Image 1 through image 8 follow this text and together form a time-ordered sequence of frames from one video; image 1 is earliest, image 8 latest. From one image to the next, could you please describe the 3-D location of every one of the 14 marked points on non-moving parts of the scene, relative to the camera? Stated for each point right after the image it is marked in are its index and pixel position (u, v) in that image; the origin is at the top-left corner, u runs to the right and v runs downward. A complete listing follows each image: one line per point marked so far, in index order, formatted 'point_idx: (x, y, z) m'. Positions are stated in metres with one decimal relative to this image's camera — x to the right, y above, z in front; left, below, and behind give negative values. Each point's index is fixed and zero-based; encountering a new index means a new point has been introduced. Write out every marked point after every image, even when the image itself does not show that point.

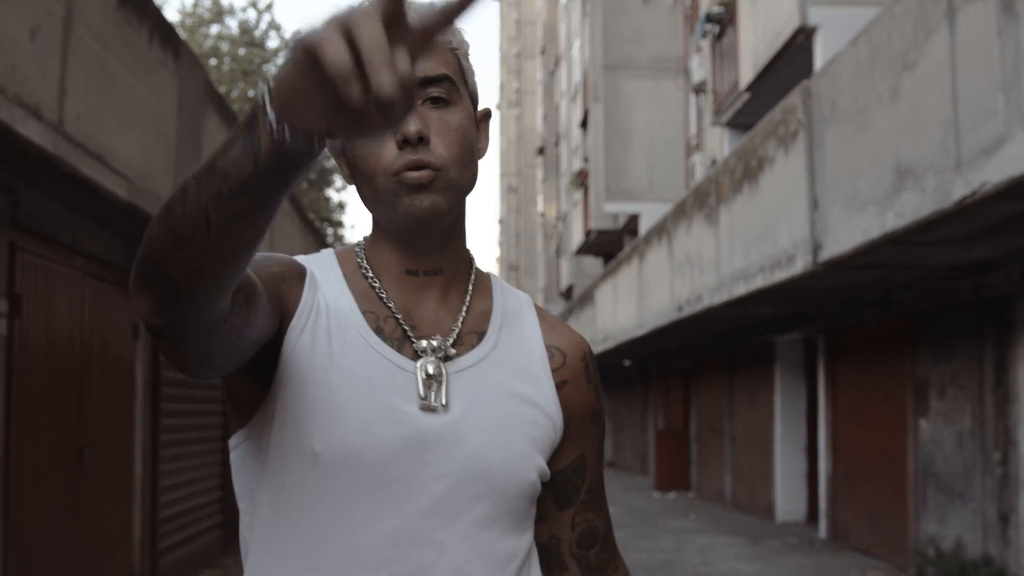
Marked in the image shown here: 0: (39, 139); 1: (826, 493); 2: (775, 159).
0: (-2.3, +0.7, +5.6) m
1: (+3.7, -2.4, +13.8) m
2: (+2.3, +1.1, +10.2) m
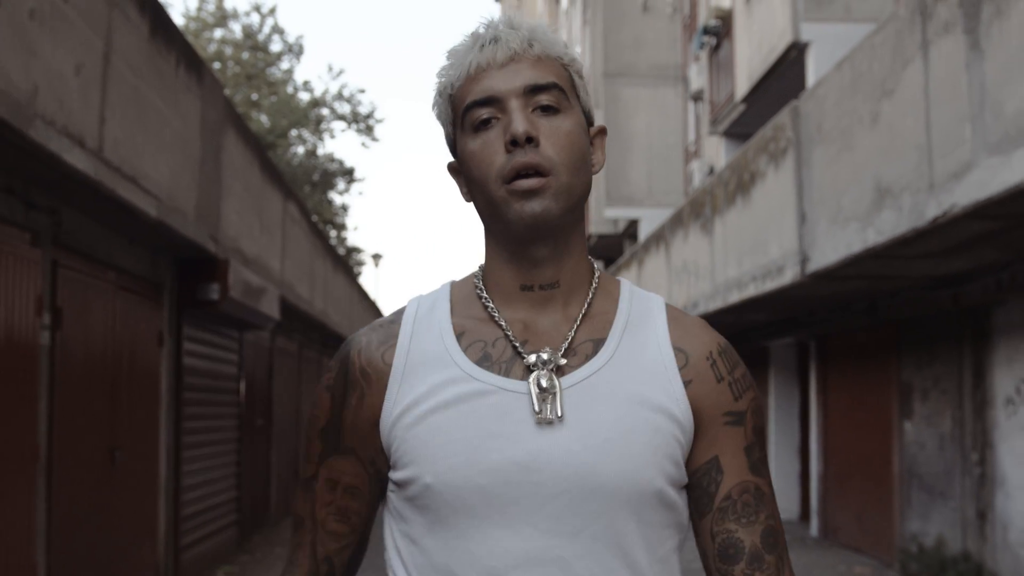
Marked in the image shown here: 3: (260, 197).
0: (-2.3, +0.7, +6.1) m
1: (+3.8, -2.5, +14.3) m
2: (+2.4, +1.1, +10.8) m
3: (-2.5, +0.9, +11.8) m
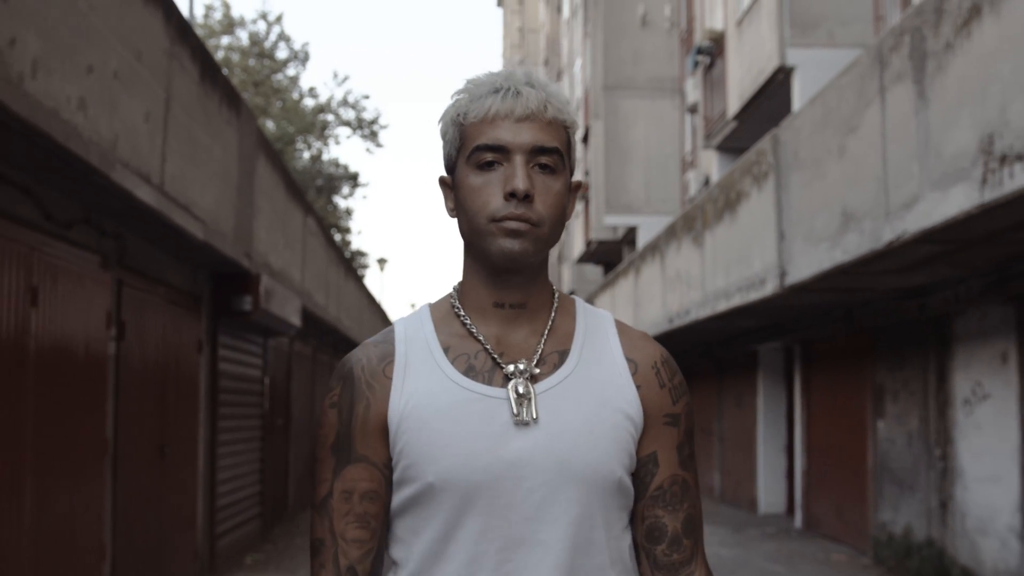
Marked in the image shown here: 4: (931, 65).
0: (-2.2, +0.6, +7.1) m
1: (+3.8, -2.6, +15.3) m
2: (+2.4, +0.9, +11.7) m
3: (-2.5, +0.8, +12.7) m
4: (+2.6, +1.4, +7.2) m
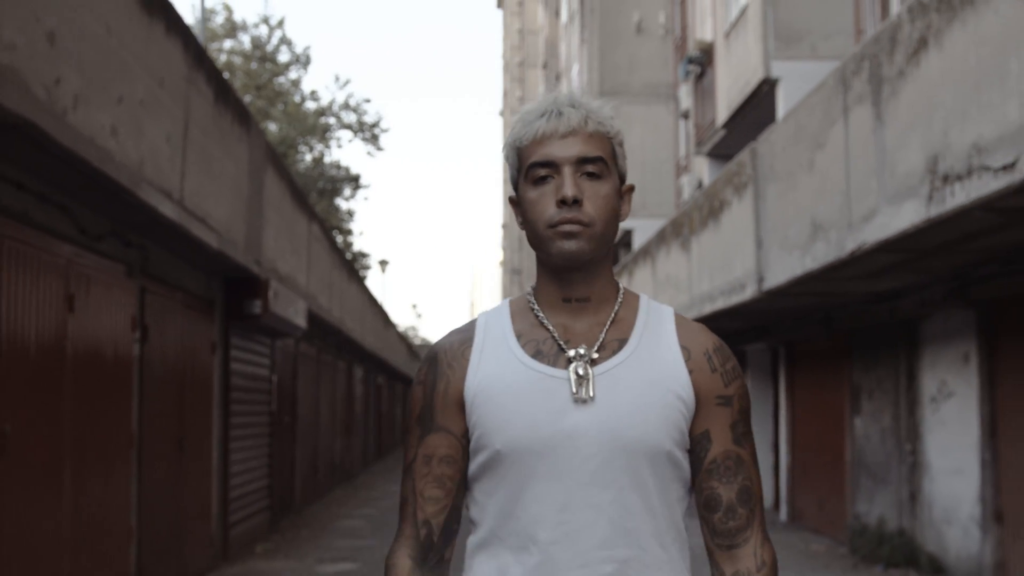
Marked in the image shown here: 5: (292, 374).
0: (-2.3, +0.5, +7.8) m
1: (+3.8, -2.7, +16.0) m
2: (+2.4, +0.9, +12.4) m
3: (-2.5, +0.8, +13.4) m
4: (+2.6, +1.4, +7.9) m
5: (-3.1, -1.2, +16.4) m
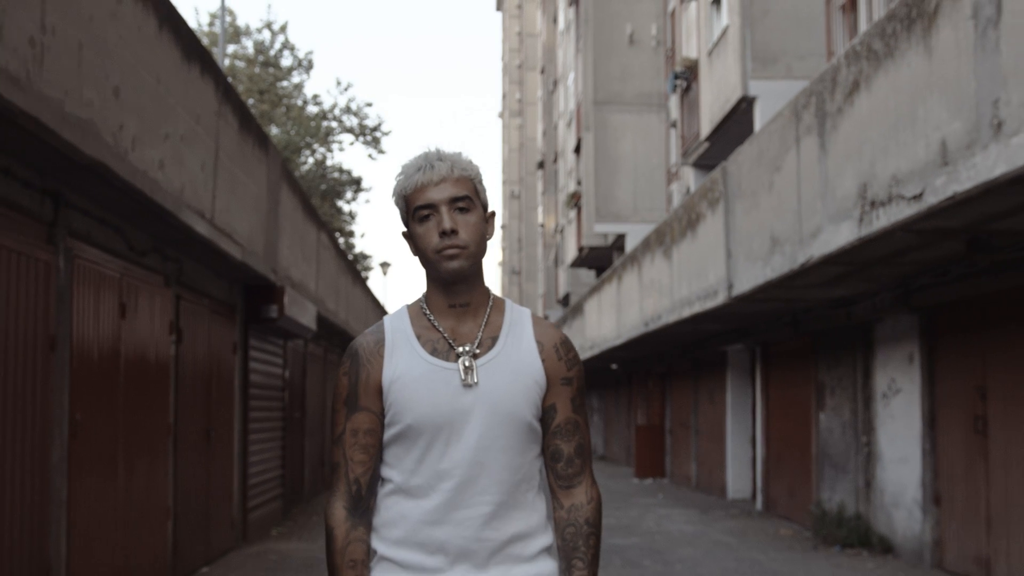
0: (-2.4, +0.4, +9.0) m
1: (+3.7, -2.7, +17.1) m
2: (+2.3, +0.8, +13.6) m
3: (-2.6, +0.7, +14.6) m
4: (+2.5, +1.3, +9.1) m
5: (-3.2, -1.3, +17.6) m
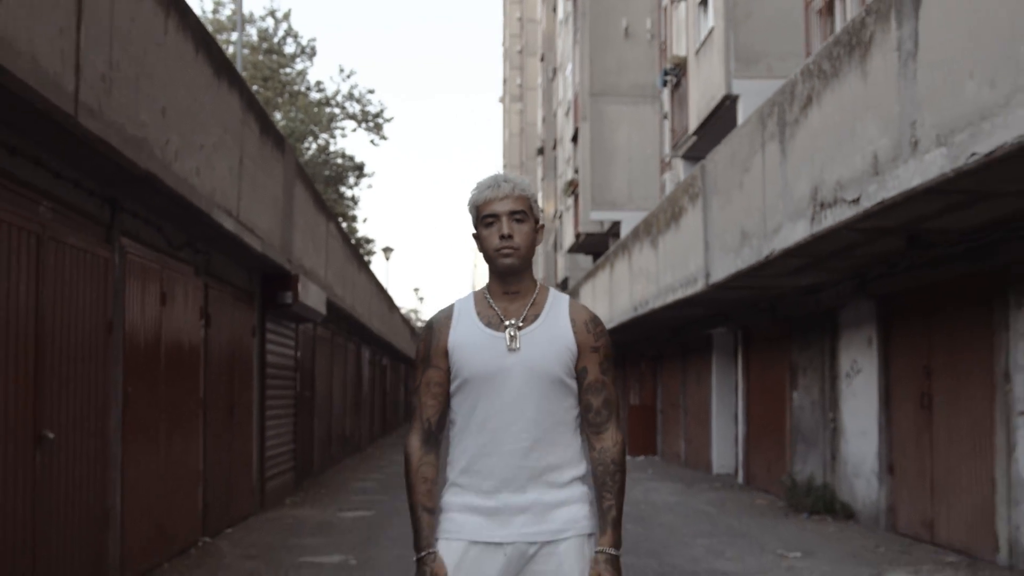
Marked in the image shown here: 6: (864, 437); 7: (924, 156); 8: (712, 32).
0: (-2.4, +0.5, +10.1) m
1: (+3.6, -2.5, +18.3) m
2: (+2.2, +1.0, +14.7) m
3: (-2.7, +0.9, +15.7) m
4: (+2.4, +1.4, +10.2) m
5: (-3.2, -1.1, +18.7) m
6: (+3.8, -1.6, +12.7) m
7: (+2.5, +0.8, +7.2) m
8: (+3.2, +4.1, +18.8) m
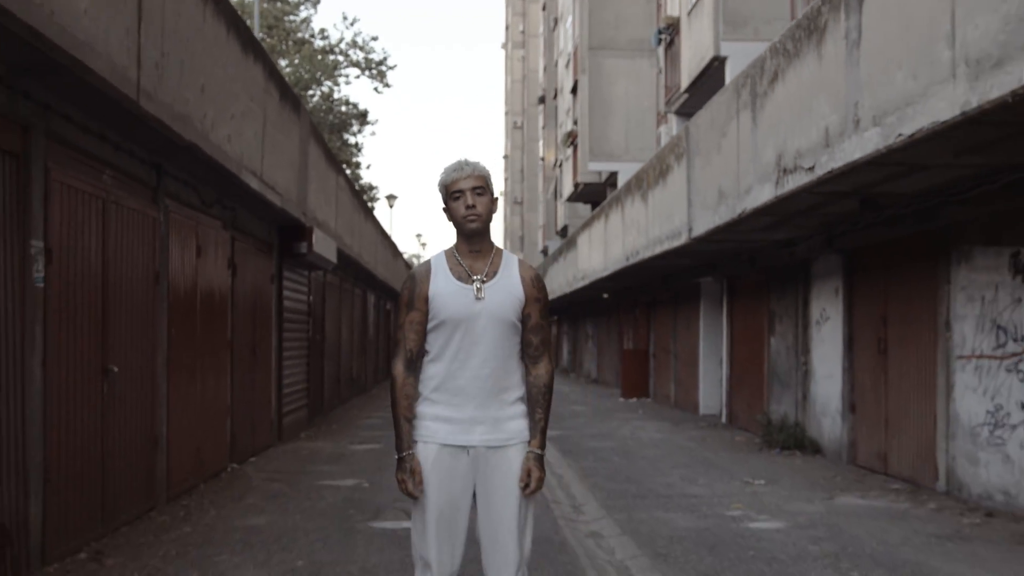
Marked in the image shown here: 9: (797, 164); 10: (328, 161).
0: (-2.5, +1.0, +11.2) m
1: (+3.6, -1.7, +19.5) m
2: (+2.2, +1.6, +15.8) m
3: (-2.7, +1.6, +16.8) m
4: (+2.4, +1.8, +11.3) m
5: (-3.3, -0.2, +19.9) m
6: (+3.8, -1.1, +13.9) m
7: (+2.5, +1.1, +8.3) m
8: (+3.2, +5.0, +19.8) m
9: (+2.4, +1.1, +10.0) m
10: (-2.7, +1.9, +17.3) m
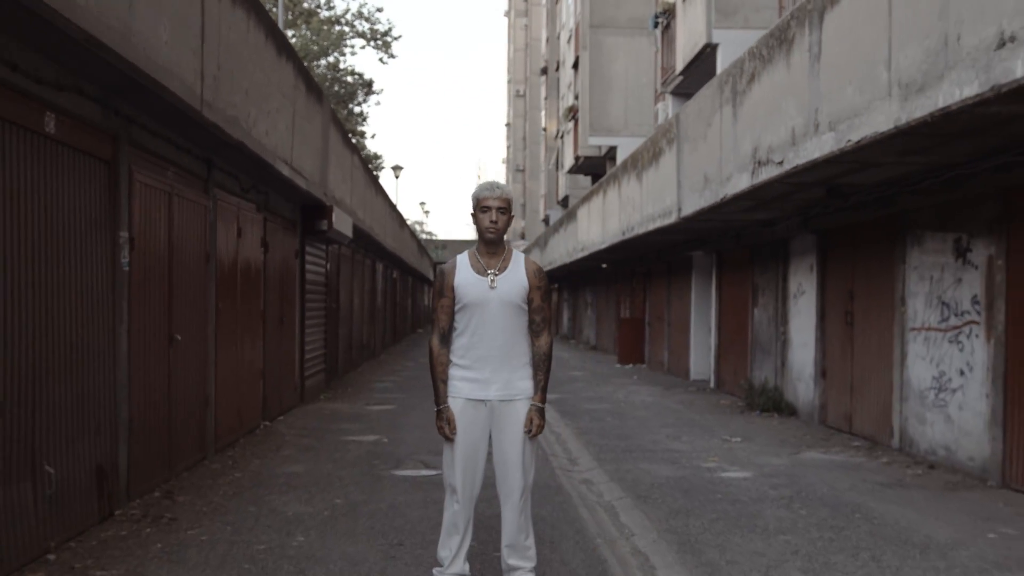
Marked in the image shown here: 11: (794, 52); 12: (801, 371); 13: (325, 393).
0: (-2.4, +1.2, +12.5) m
1: (+3.6, -1.2, +20.9) m
2: (+2.3, +2.0, +17.1) m
3: (-2.6, +2.0, +18.1) m
4: (+2.4, +2.0, +12.5) m
5: (-3.2, +0.3, +21.2) m
6: (+3.8, -0.8, +15.2) m
7: (+2.6, +1.3, +9.6) m
8: (+3.3, +5.4, +20.9) m
9: (+2.5, +1.3, +11.3) m
10: (-2.7, +2.3, +18.5) m
11: (+2.5, +2.1, +10.4) m
12: (+3.8, -1.1, +15.5) m
13: (-2.9, -1.6, +18.2) m
